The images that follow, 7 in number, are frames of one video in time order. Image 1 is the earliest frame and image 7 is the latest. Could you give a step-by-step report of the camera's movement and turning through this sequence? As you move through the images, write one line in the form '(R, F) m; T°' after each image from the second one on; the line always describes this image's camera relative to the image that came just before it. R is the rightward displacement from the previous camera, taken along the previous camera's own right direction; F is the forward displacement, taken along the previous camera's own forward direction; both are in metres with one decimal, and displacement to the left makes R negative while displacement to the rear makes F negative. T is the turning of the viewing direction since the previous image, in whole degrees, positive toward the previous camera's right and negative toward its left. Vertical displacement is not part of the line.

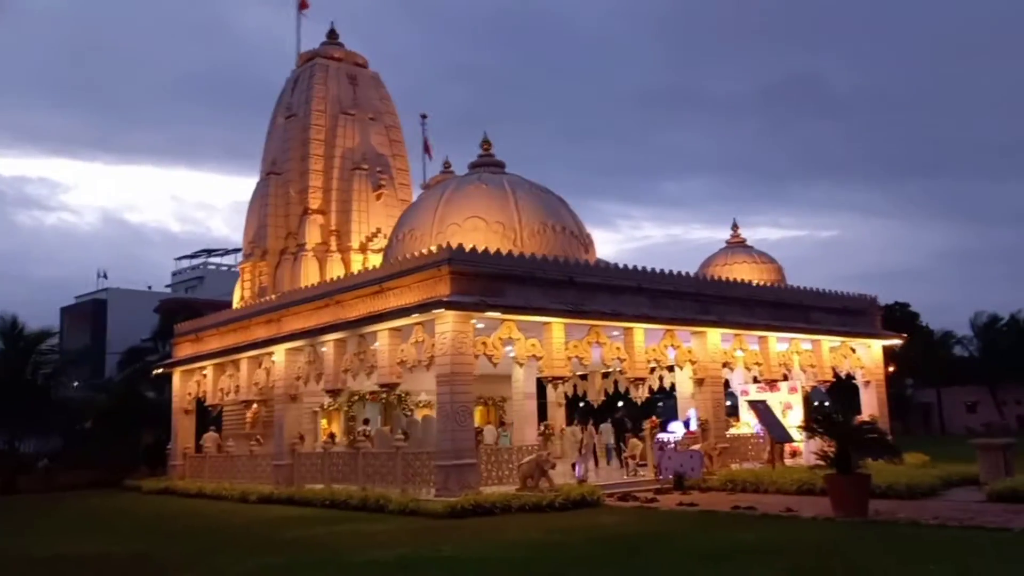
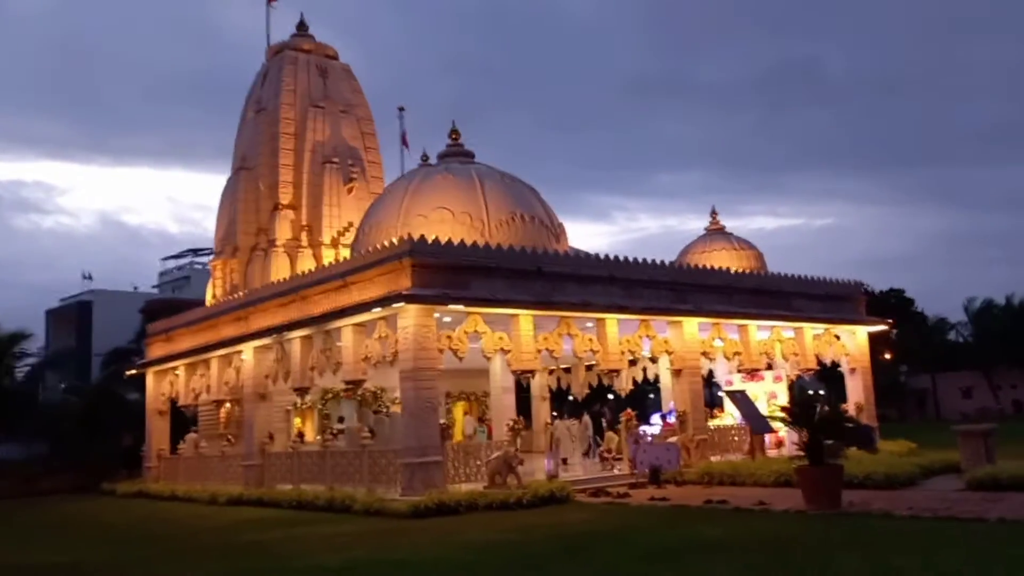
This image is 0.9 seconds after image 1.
(+0.5, +0.4) m; 0°
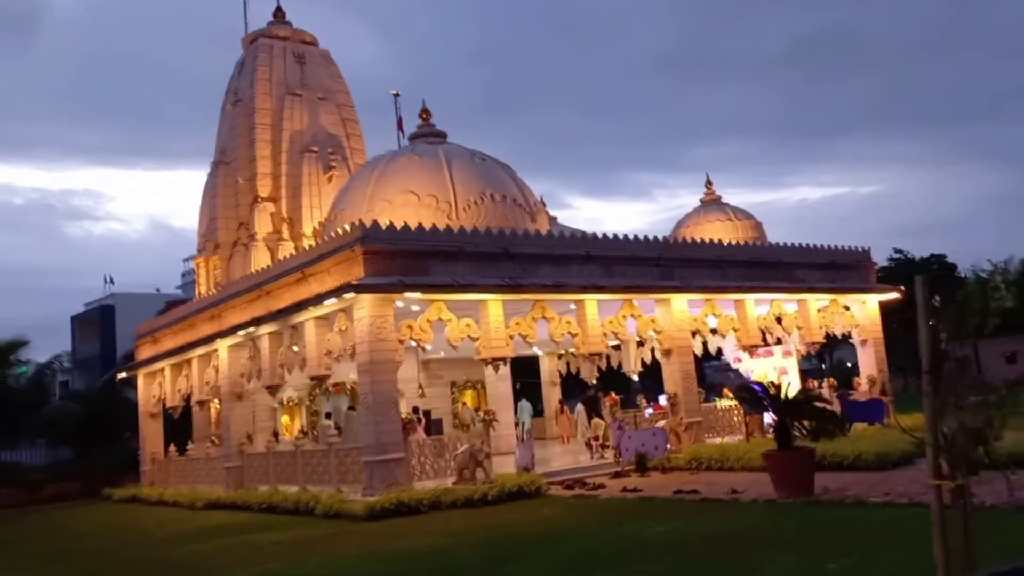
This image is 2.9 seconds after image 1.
(+1.1, +0.8) m; -2°
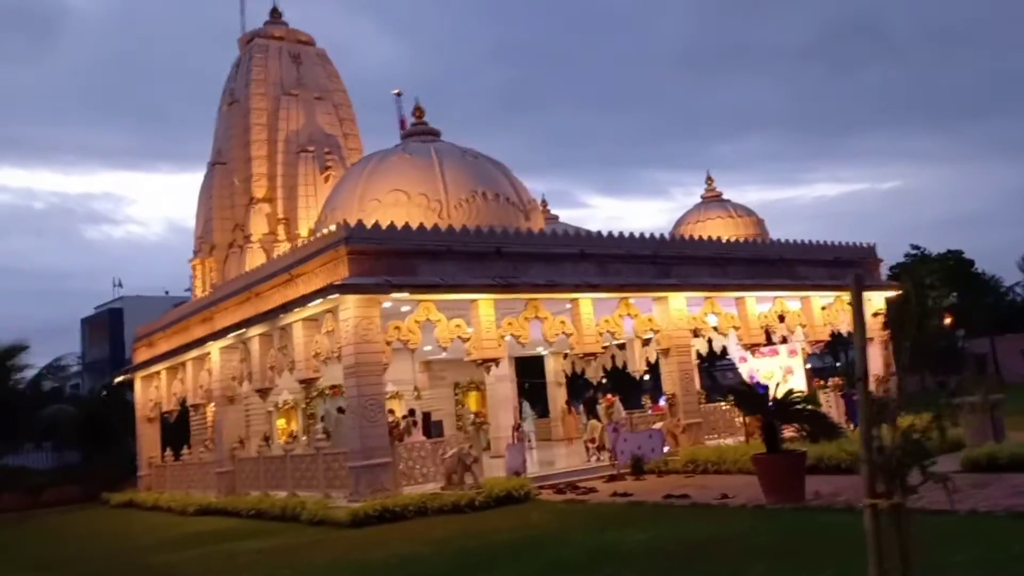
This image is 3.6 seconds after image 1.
(+0.4, +0.3) m; -1°
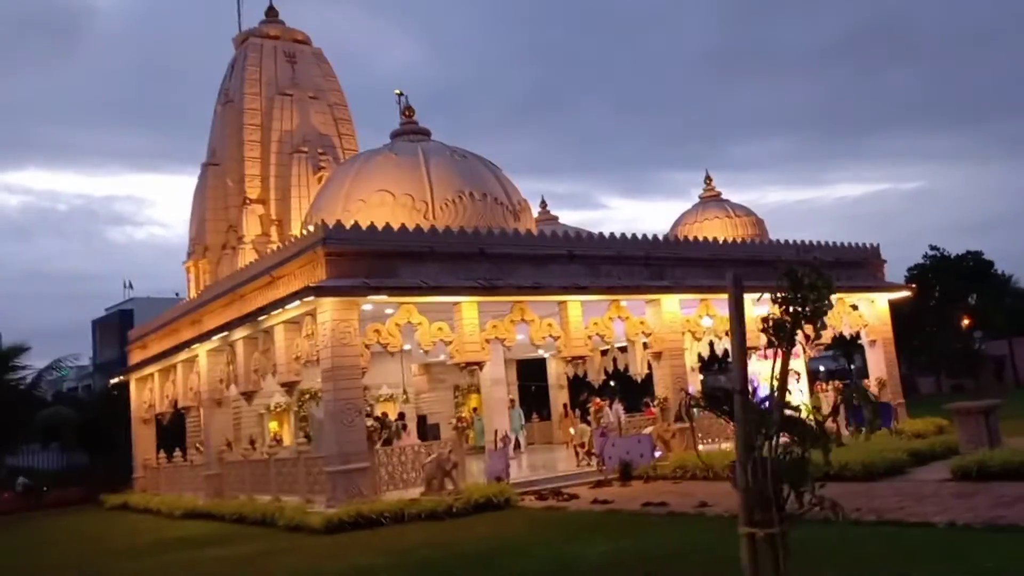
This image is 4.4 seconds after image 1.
(+0.5, +0.3) m; -1°
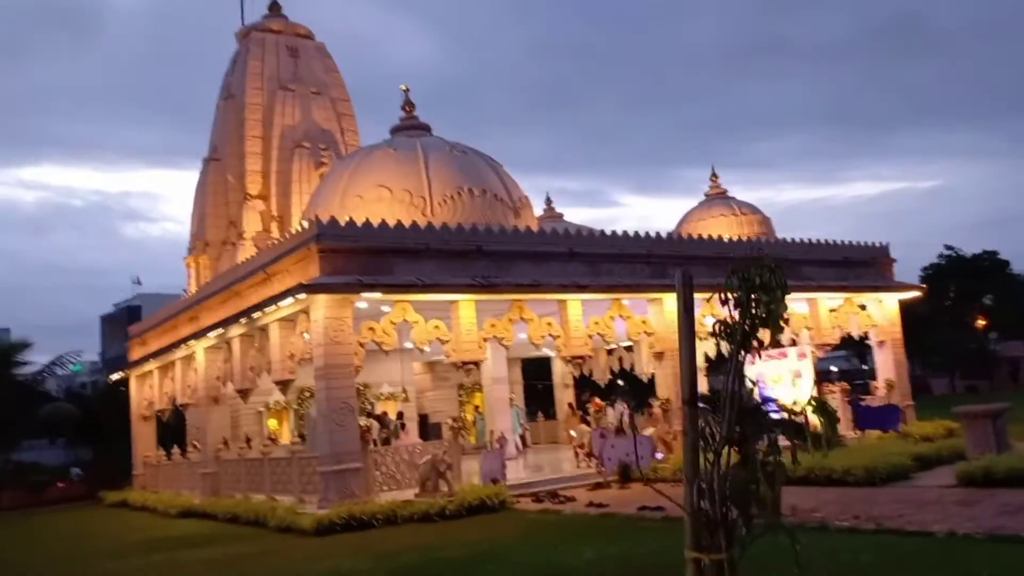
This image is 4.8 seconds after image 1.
(+0.2, +0.2) m; -1°
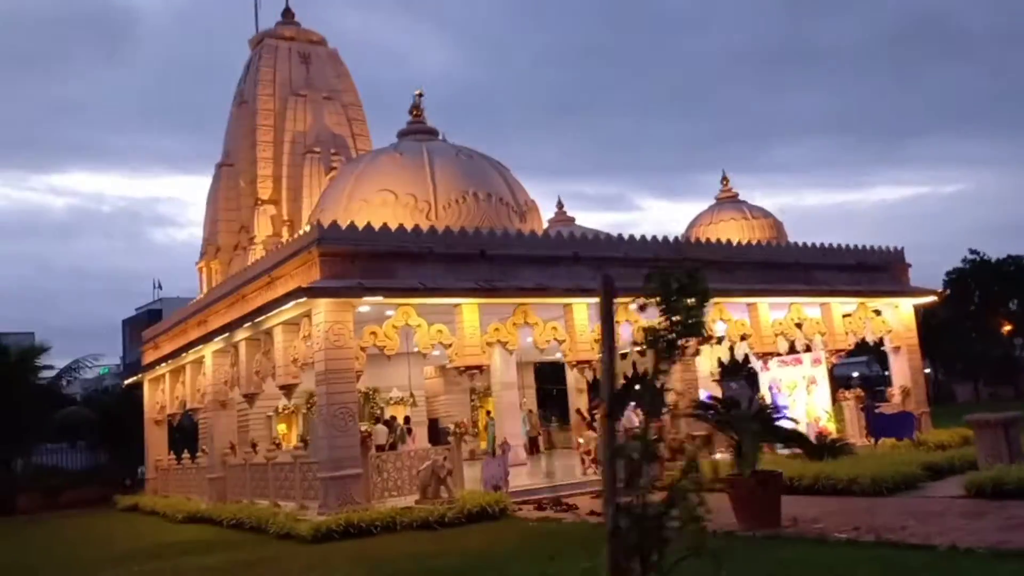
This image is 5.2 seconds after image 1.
(+0.3, +0.1) m; -1°
